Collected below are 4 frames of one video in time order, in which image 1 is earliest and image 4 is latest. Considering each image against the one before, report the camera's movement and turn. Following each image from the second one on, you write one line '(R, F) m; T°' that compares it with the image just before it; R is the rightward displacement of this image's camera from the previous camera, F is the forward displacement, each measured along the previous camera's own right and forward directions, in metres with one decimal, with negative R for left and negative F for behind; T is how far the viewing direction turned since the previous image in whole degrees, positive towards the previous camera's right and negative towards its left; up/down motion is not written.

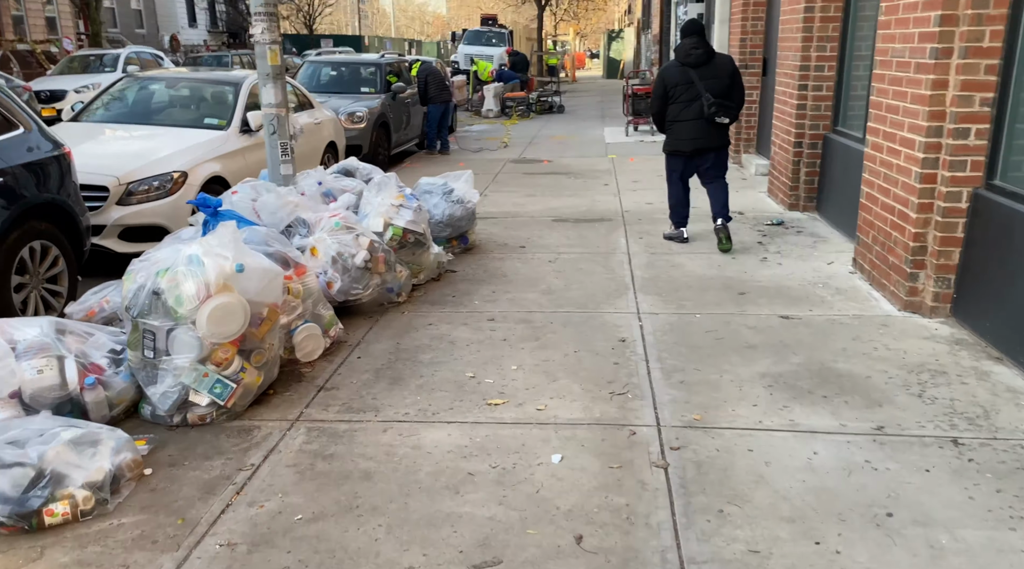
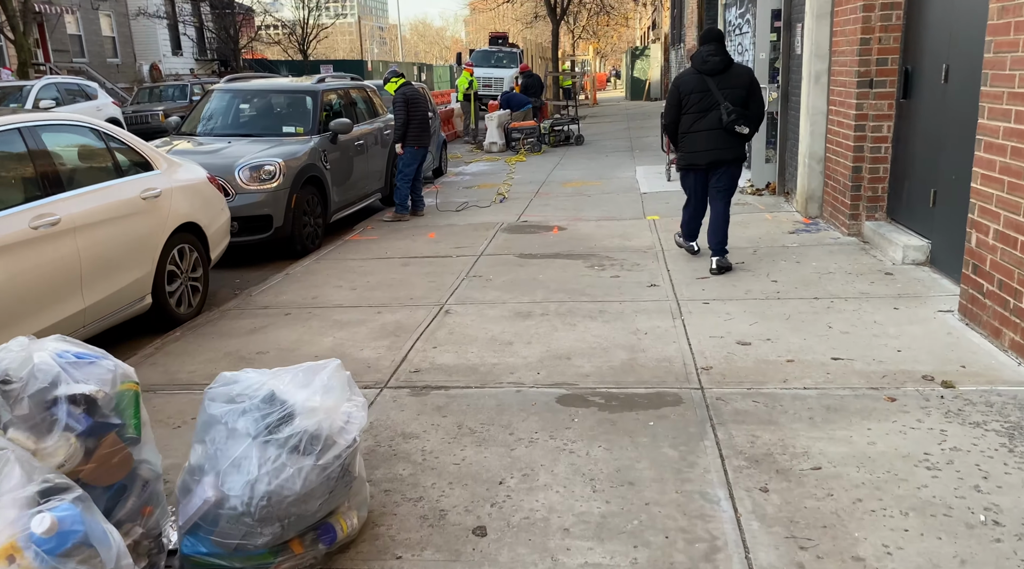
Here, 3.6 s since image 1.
(+0.3, +4.5) m; -1°
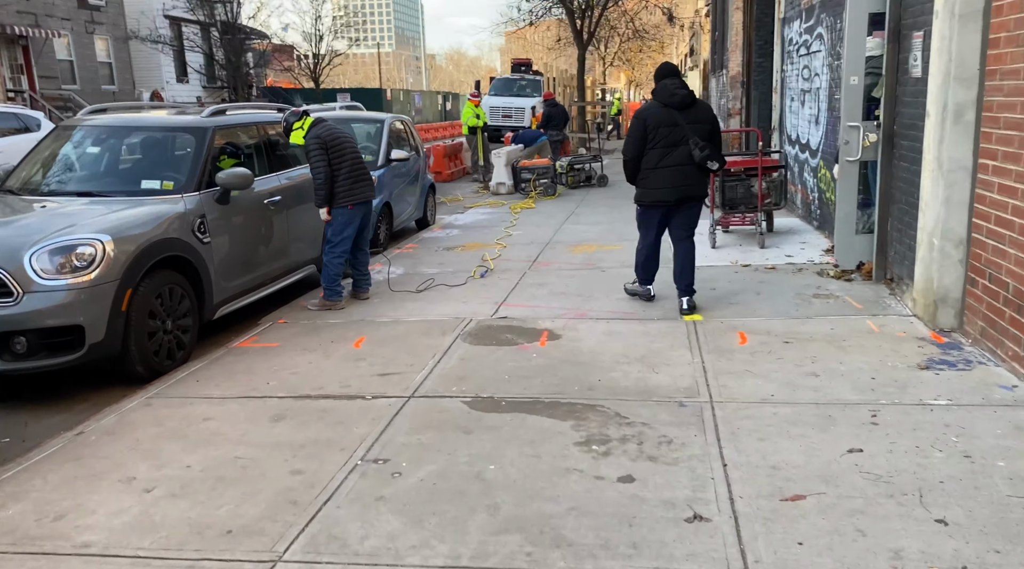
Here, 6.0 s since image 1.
(+0.5, +3.2) m; -2°
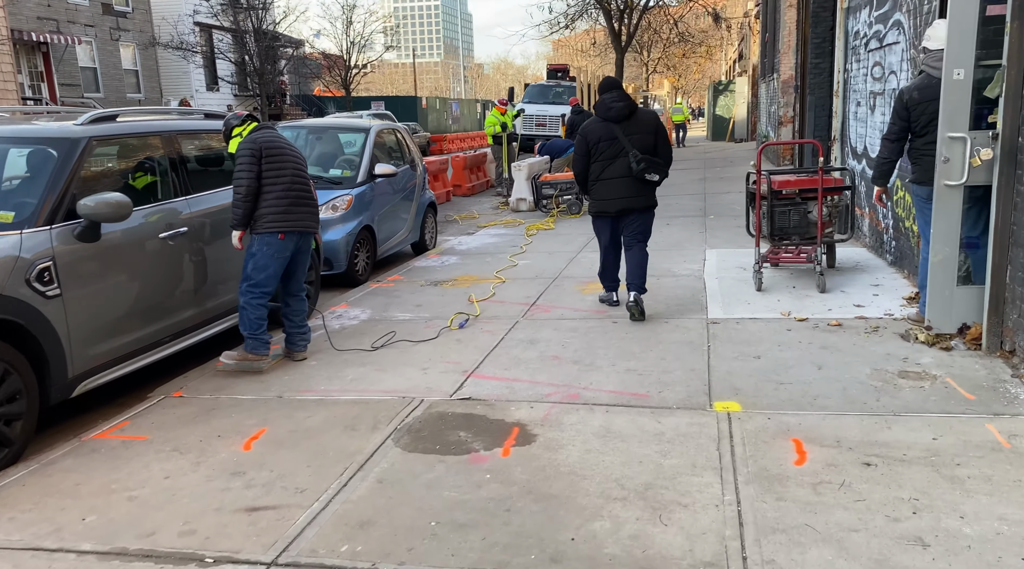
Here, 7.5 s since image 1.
(+0.4, +1.9) m; -3°
